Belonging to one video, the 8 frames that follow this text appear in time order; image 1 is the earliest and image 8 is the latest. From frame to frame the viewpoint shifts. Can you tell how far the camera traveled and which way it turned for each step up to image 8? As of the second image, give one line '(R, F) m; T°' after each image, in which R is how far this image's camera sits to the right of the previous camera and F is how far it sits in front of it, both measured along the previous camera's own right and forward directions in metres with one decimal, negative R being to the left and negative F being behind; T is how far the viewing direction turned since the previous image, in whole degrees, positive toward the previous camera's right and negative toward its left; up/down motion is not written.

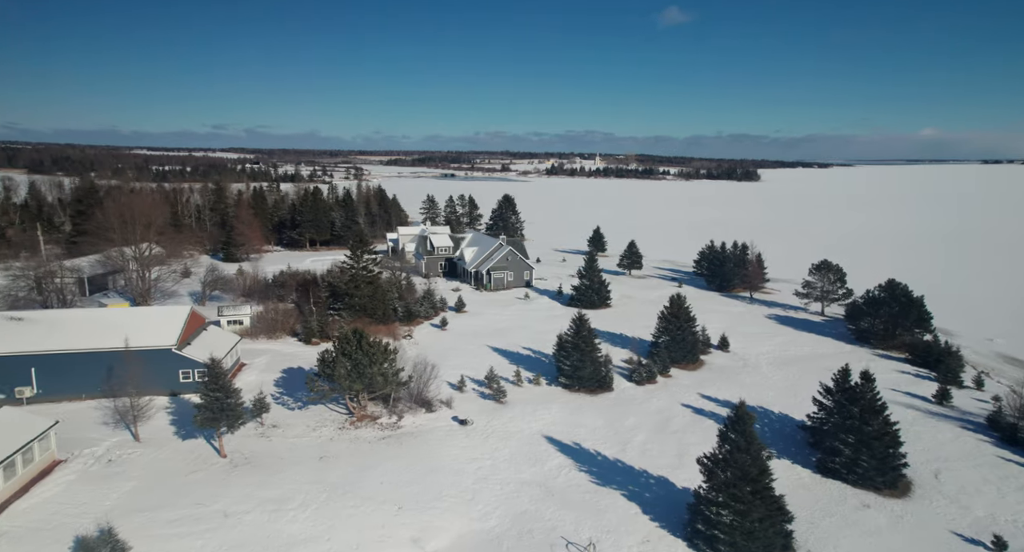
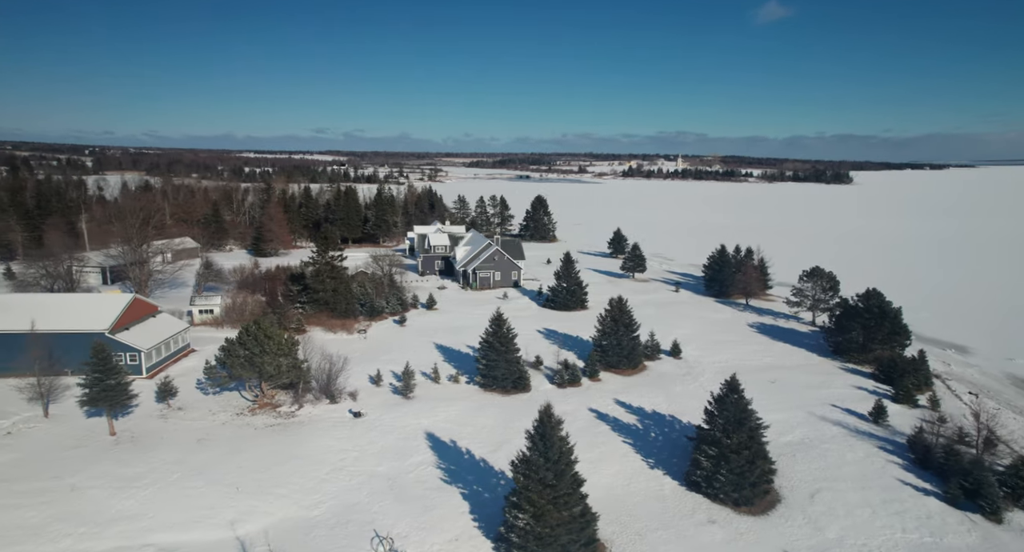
(+6.7, +0.4) m; -7°
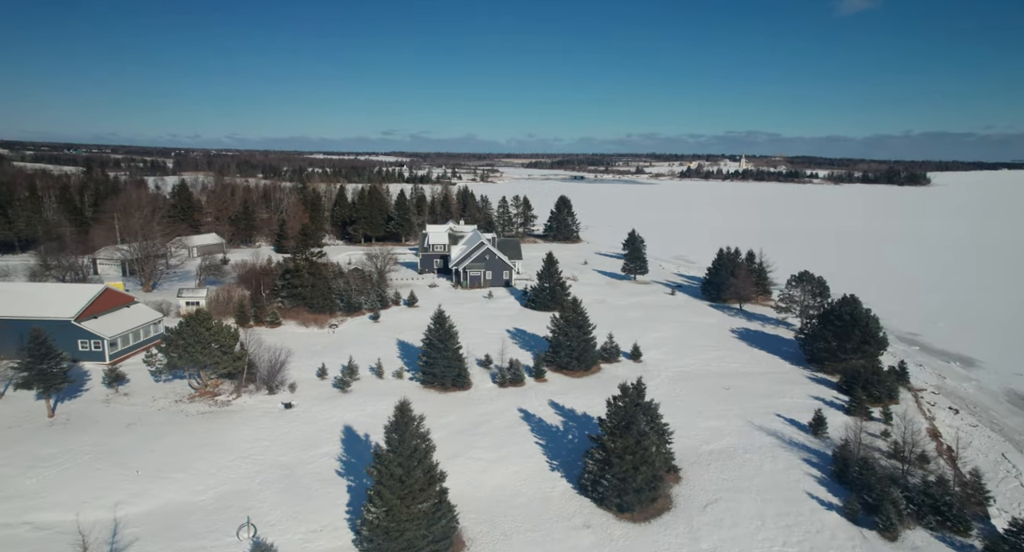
(+4.9, +0.2) m; -5°
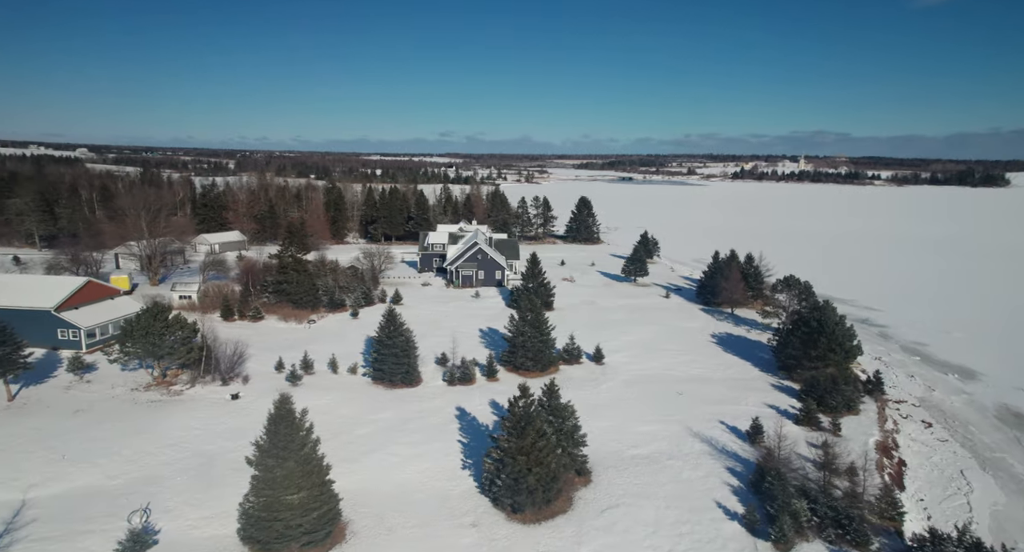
(+4.2, +0.1) m; -4°
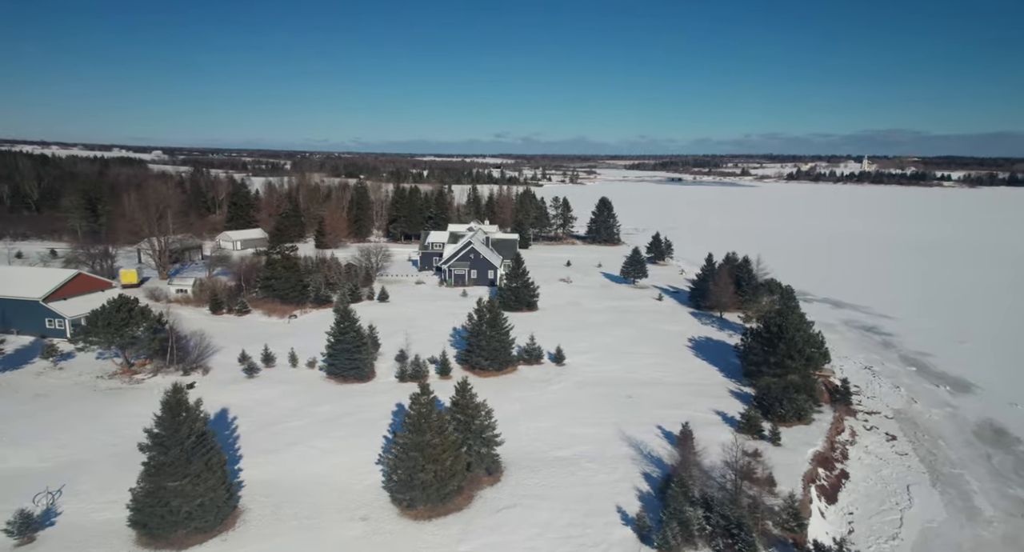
(+4.2, +0.1) m; -4°
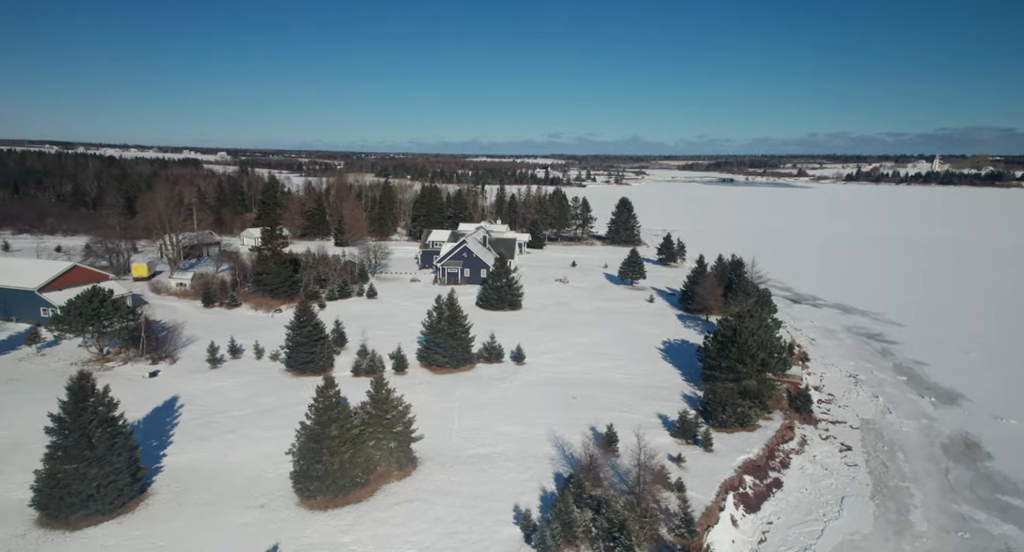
(+4.2, 0.0) m; -4°
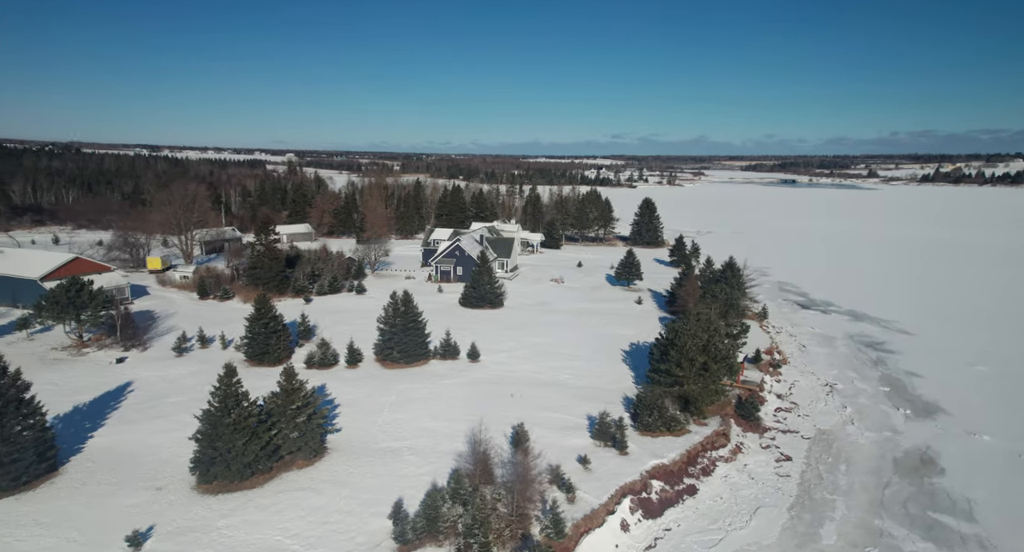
(+4.8, +0.1) m; -5°
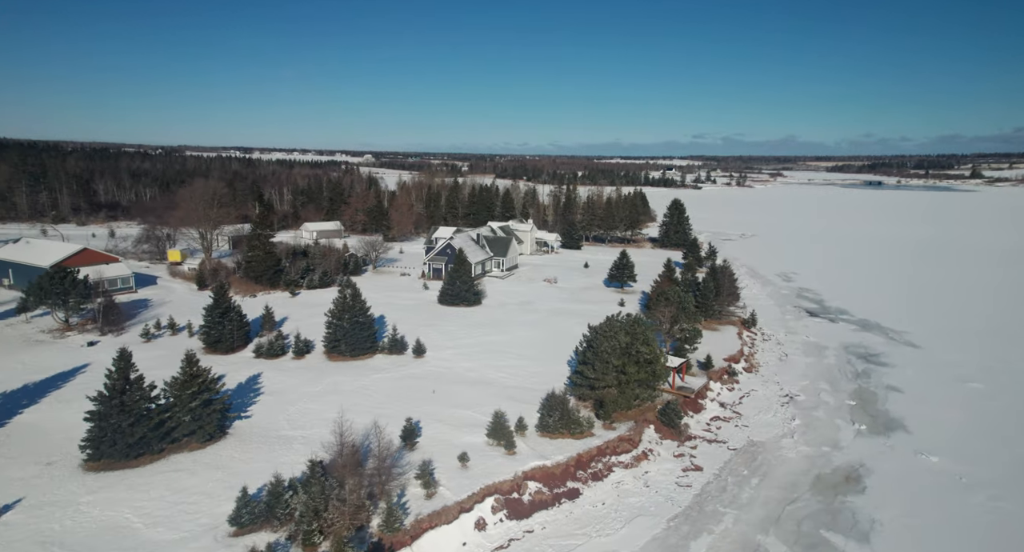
(+6.0, +0.2) m; -6°
